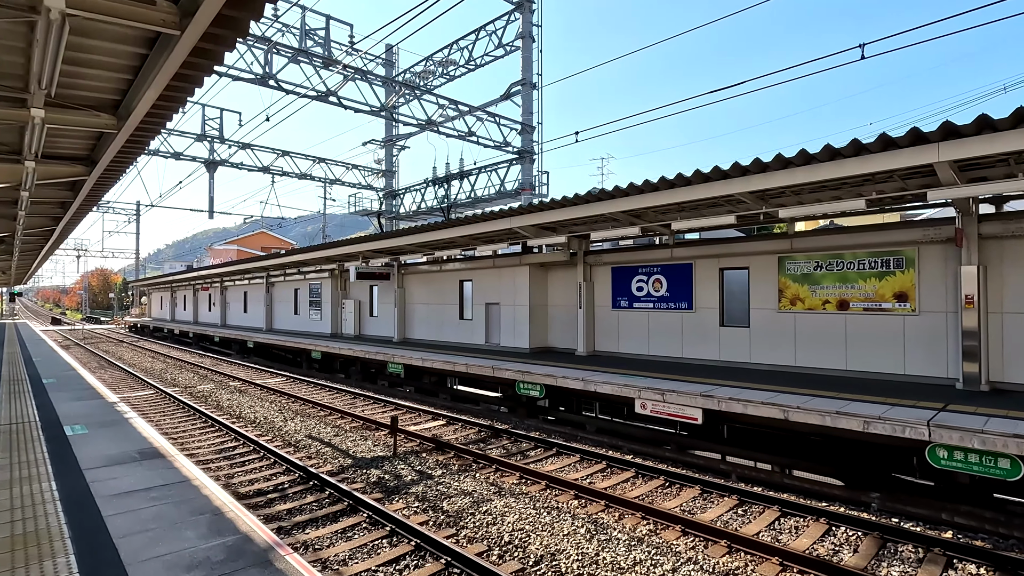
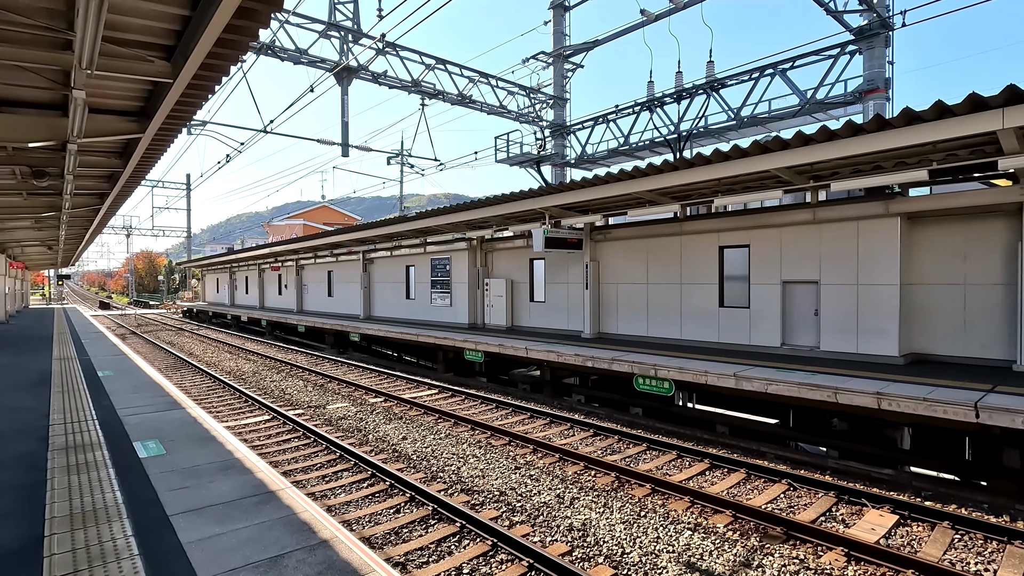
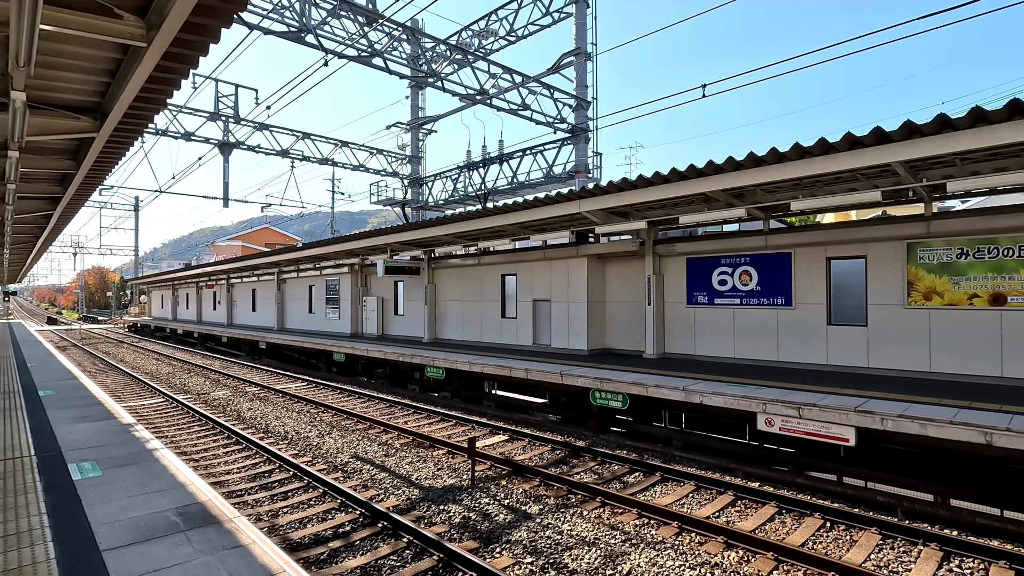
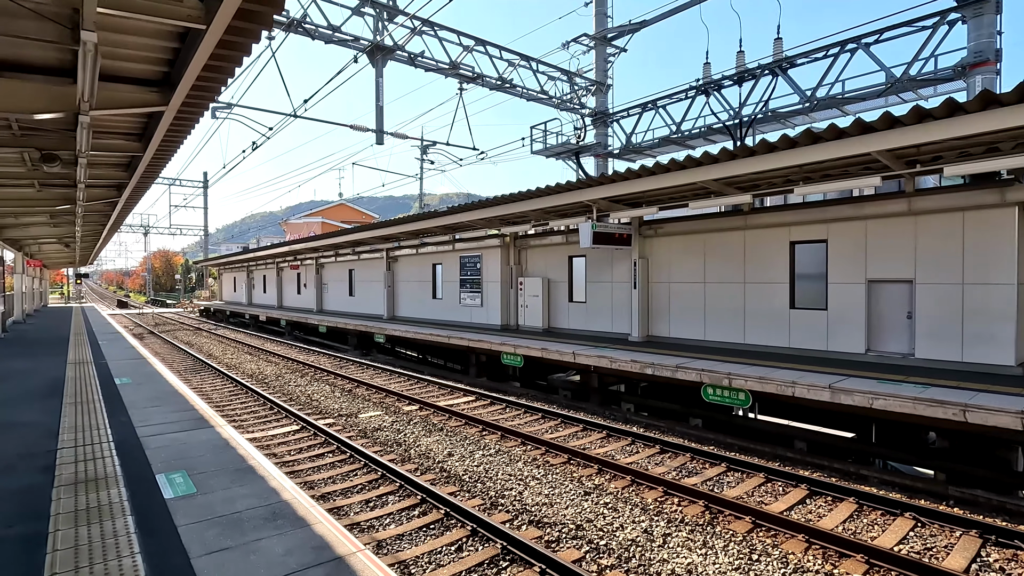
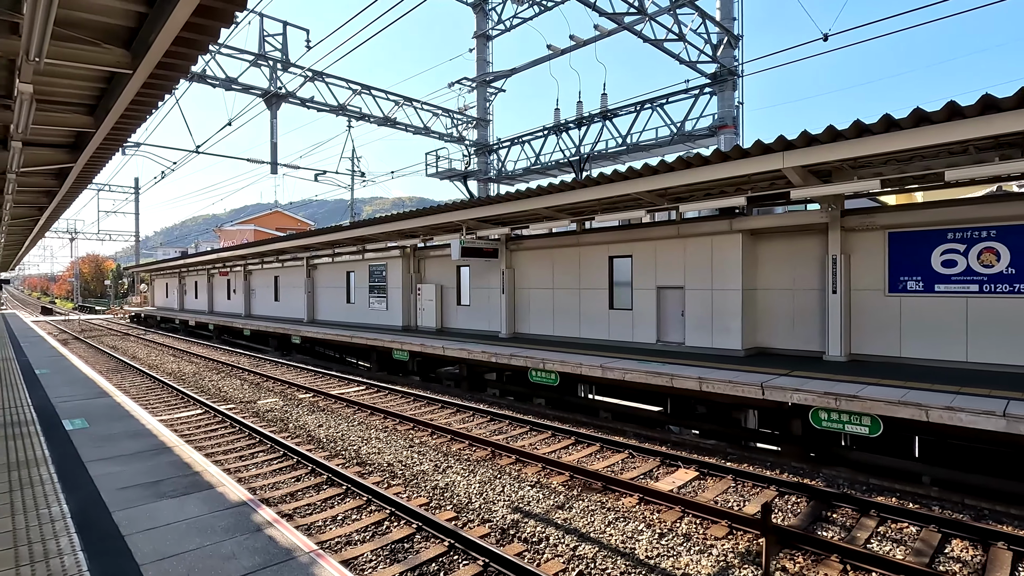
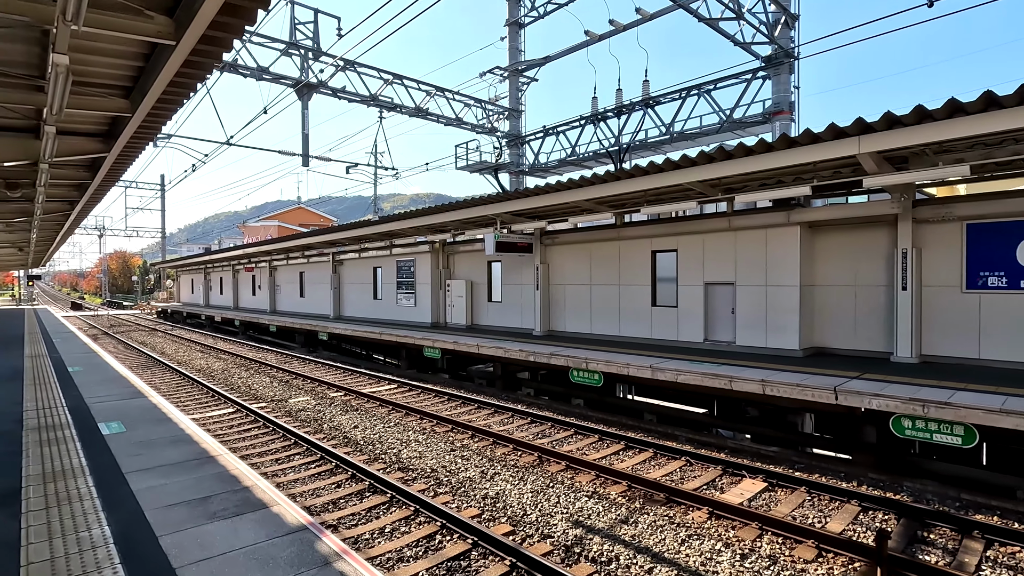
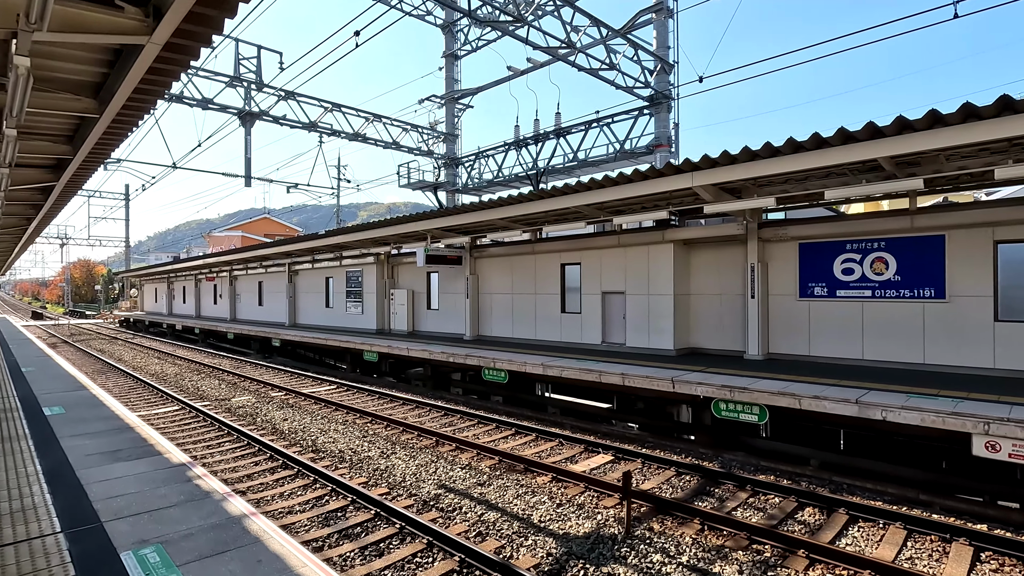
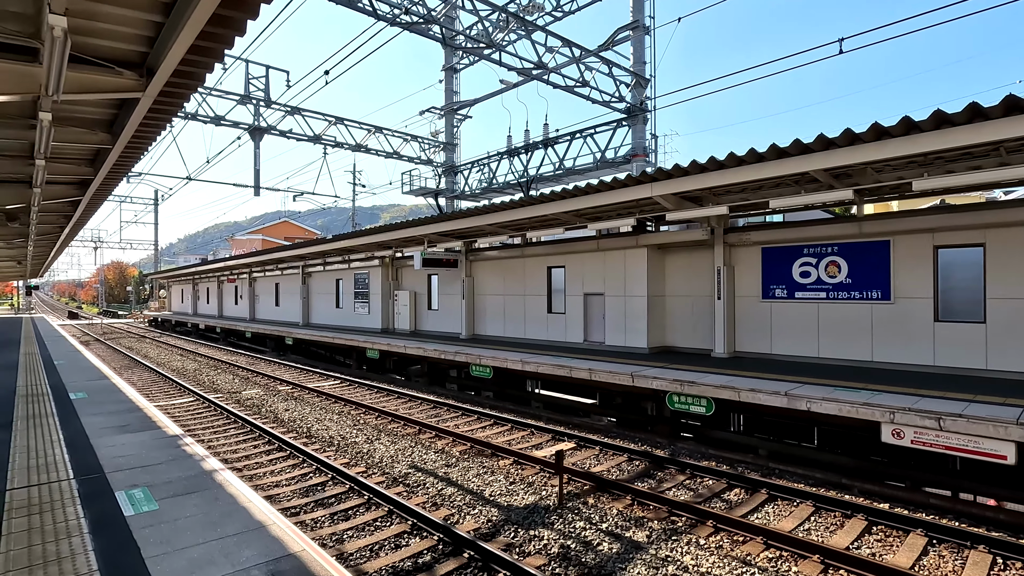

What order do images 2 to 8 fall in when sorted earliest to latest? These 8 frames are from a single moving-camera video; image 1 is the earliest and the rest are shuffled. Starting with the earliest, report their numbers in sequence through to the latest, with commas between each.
3, 8, 7, 5, 6, 2, 4
